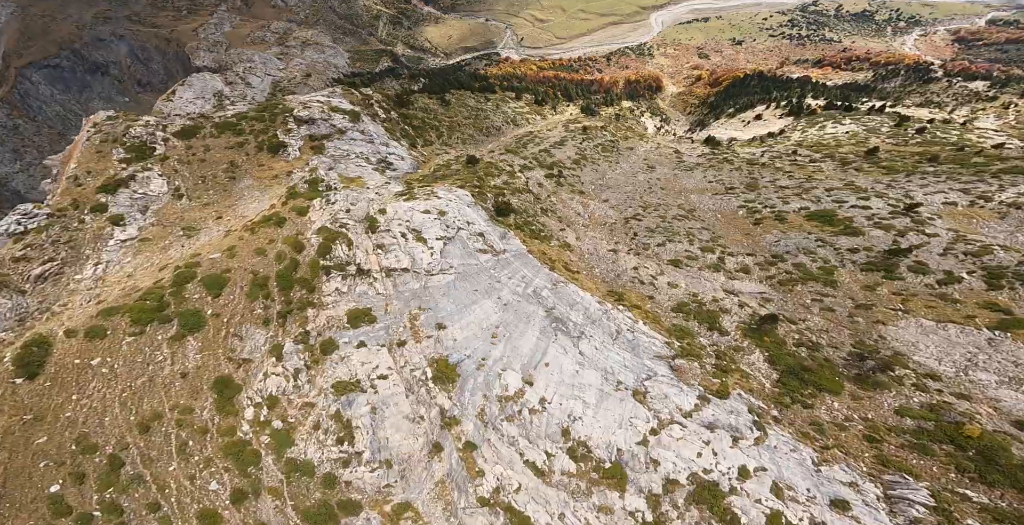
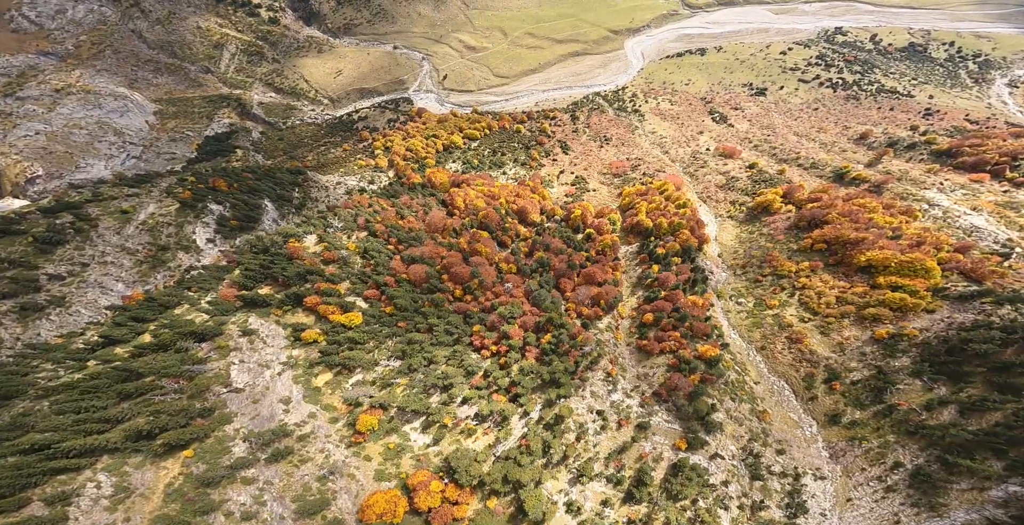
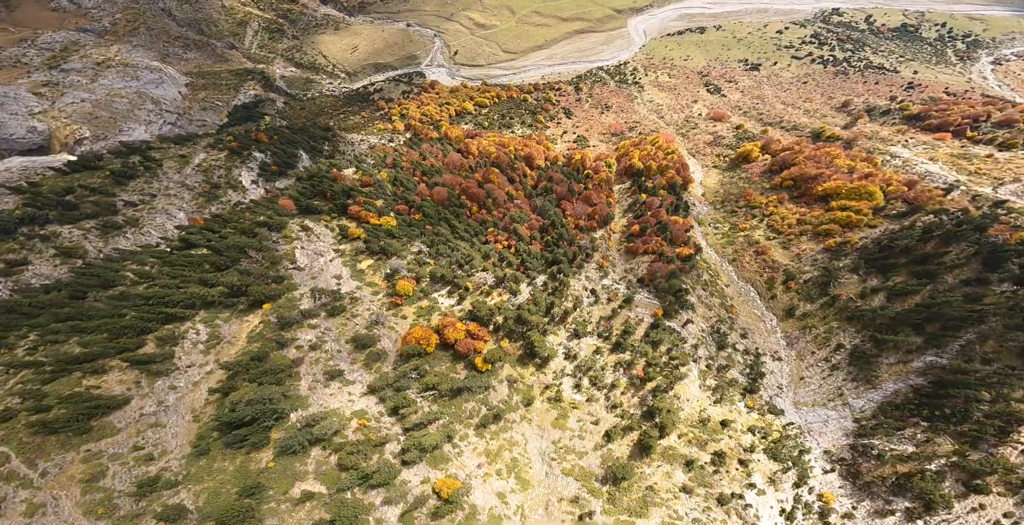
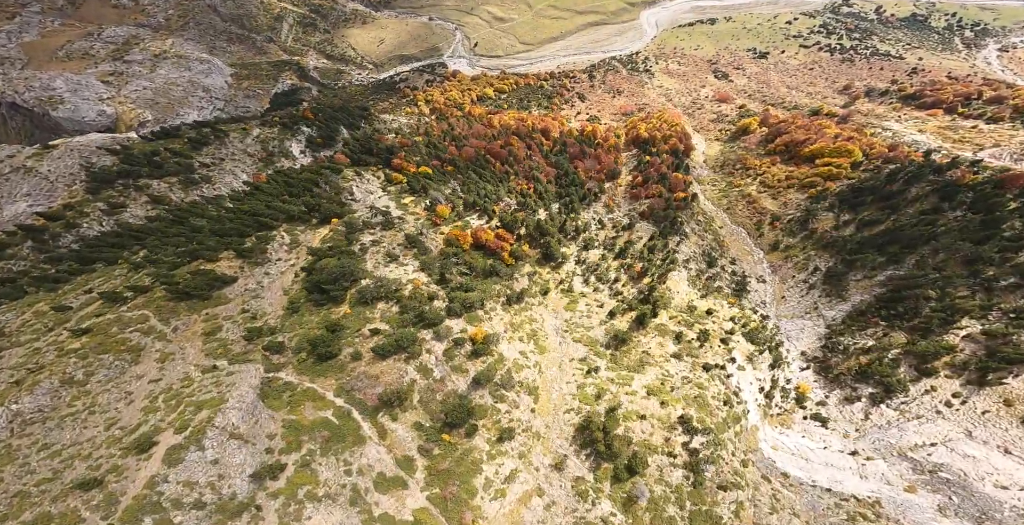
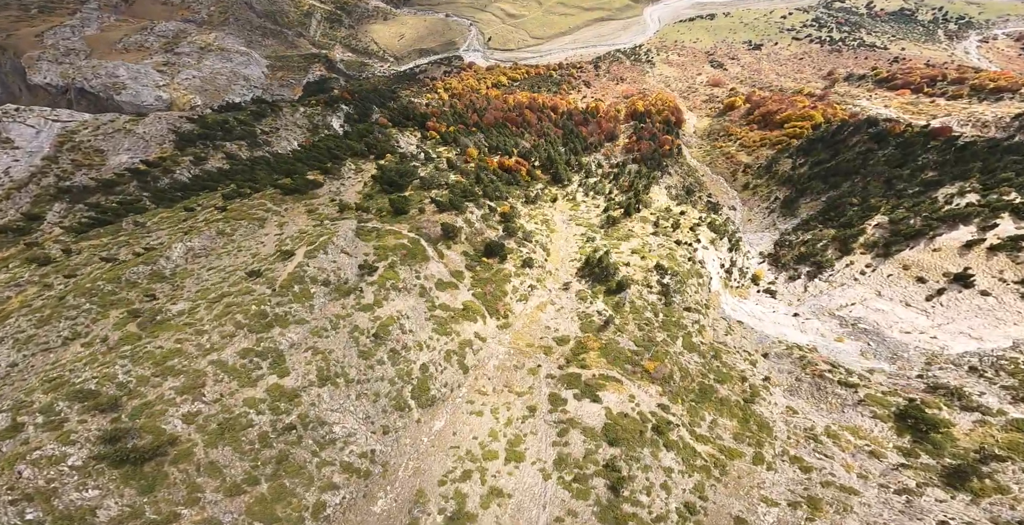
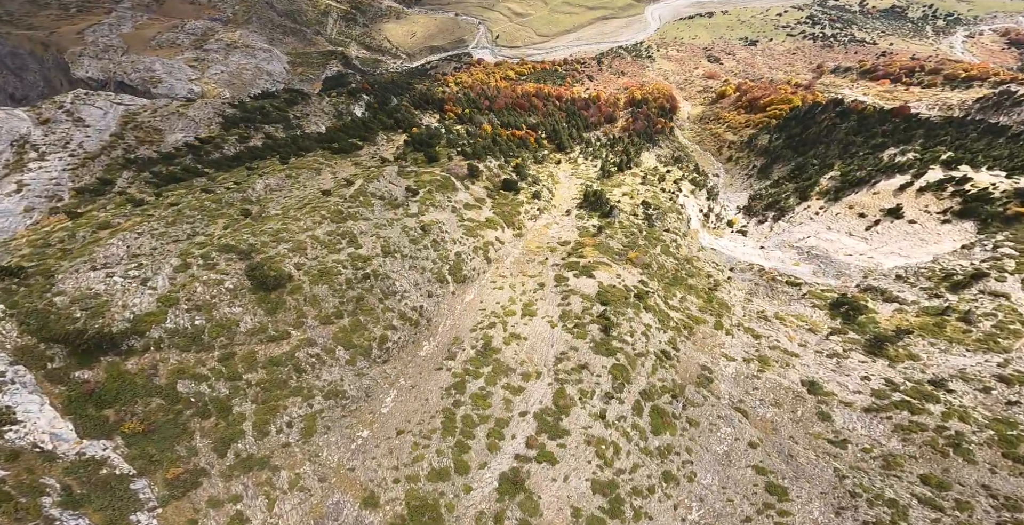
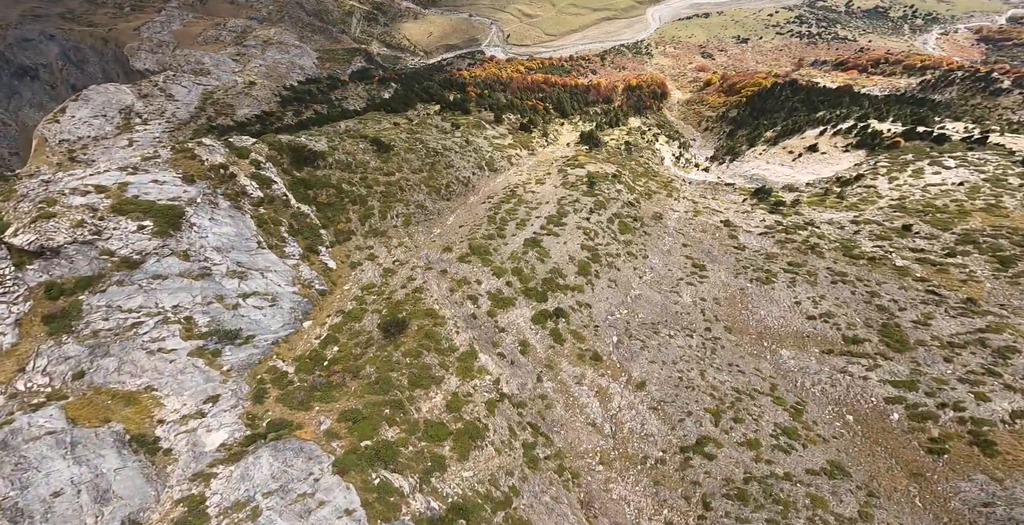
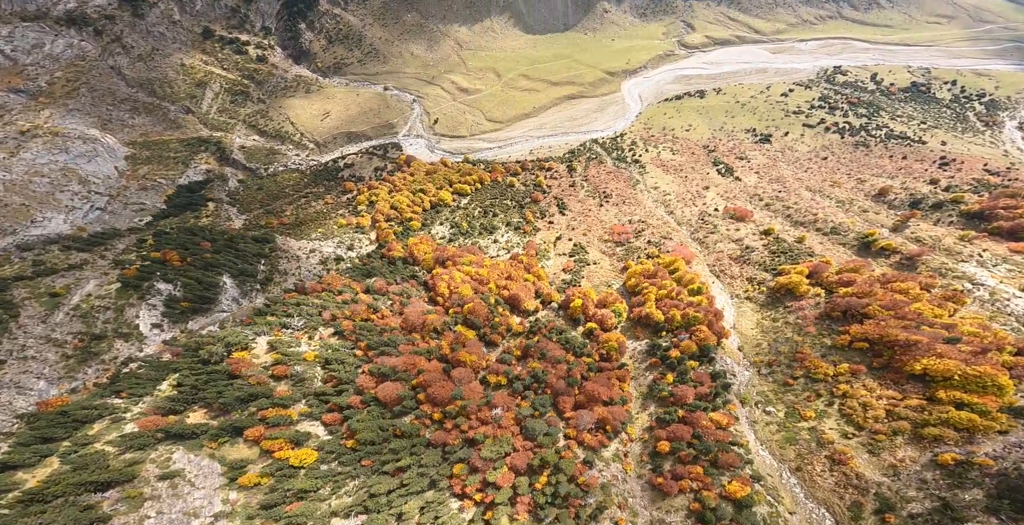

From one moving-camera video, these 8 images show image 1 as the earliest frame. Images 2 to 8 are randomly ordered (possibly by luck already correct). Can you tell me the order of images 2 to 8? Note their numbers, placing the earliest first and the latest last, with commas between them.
7, 6, 5, 4, 3, 2, 8
